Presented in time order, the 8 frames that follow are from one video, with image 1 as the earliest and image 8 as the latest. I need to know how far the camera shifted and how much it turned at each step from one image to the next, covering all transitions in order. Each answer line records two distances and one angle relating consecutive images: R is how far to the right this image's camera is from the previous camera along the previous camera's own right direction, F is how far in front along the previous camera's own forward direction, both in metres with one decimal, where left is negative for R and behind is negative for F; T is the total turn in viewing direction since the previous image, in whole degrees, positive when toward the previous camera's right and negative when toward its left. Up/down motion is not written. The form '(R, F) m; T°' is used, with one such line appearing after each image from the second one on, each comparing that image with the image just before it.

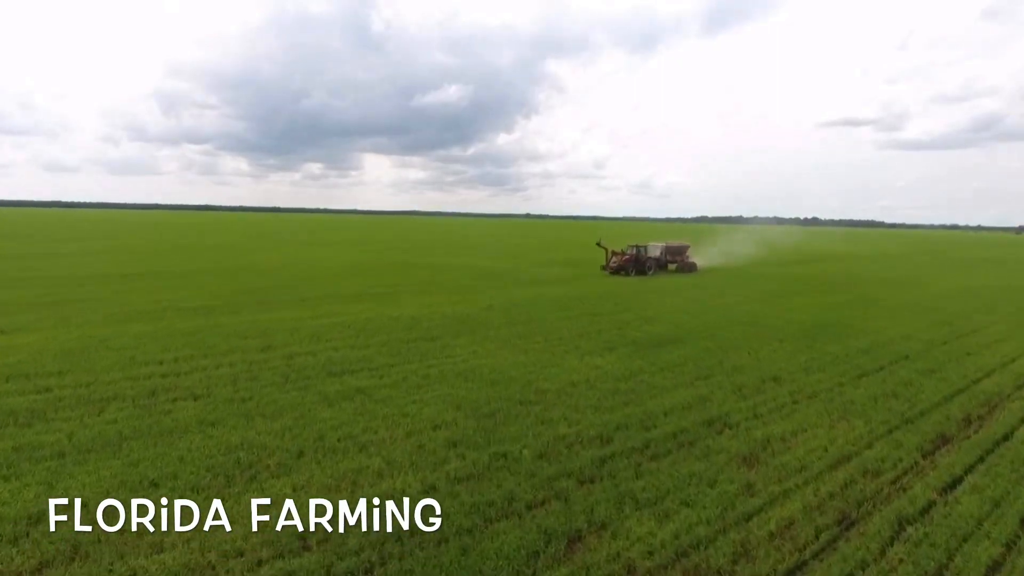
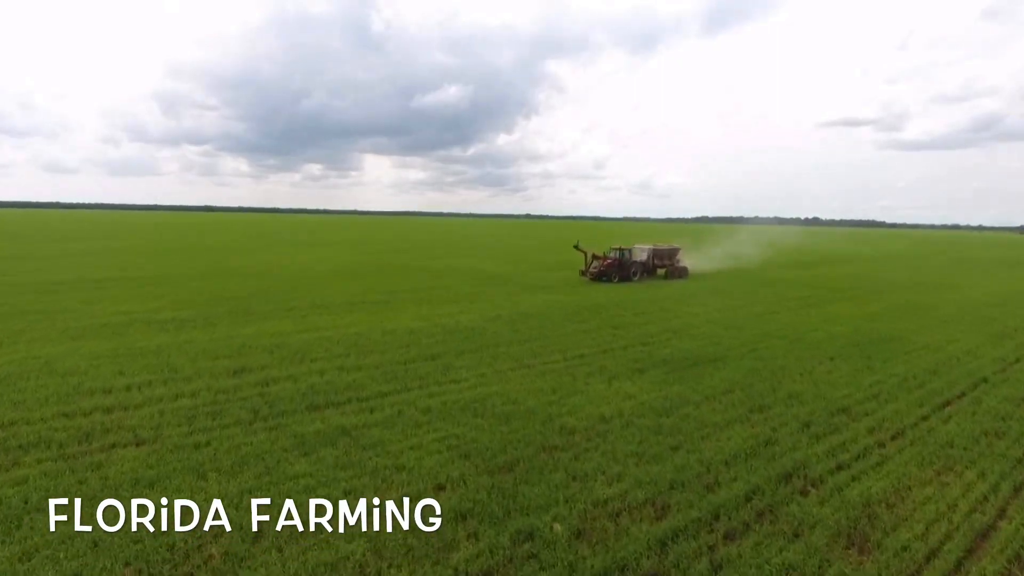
(-0.3, +2.5) m; 0°
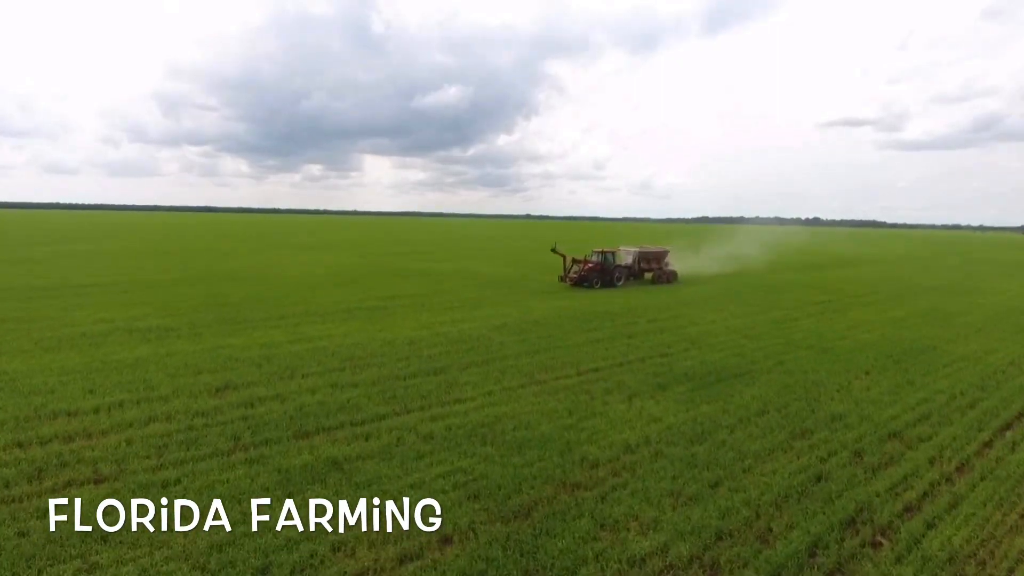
(+0.2, -1.6) m; 0°
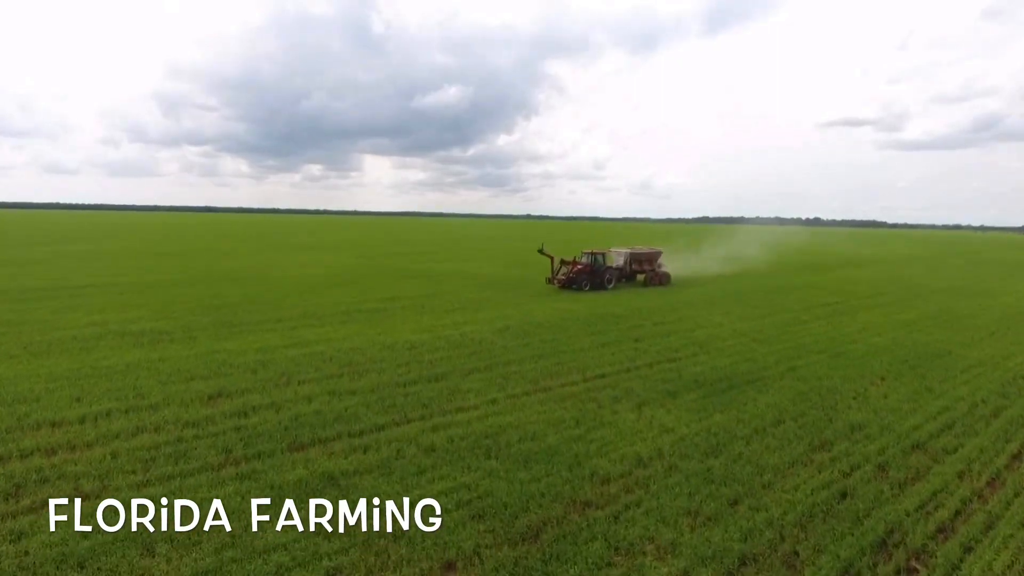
(+0.7, -1.7) m; 0°
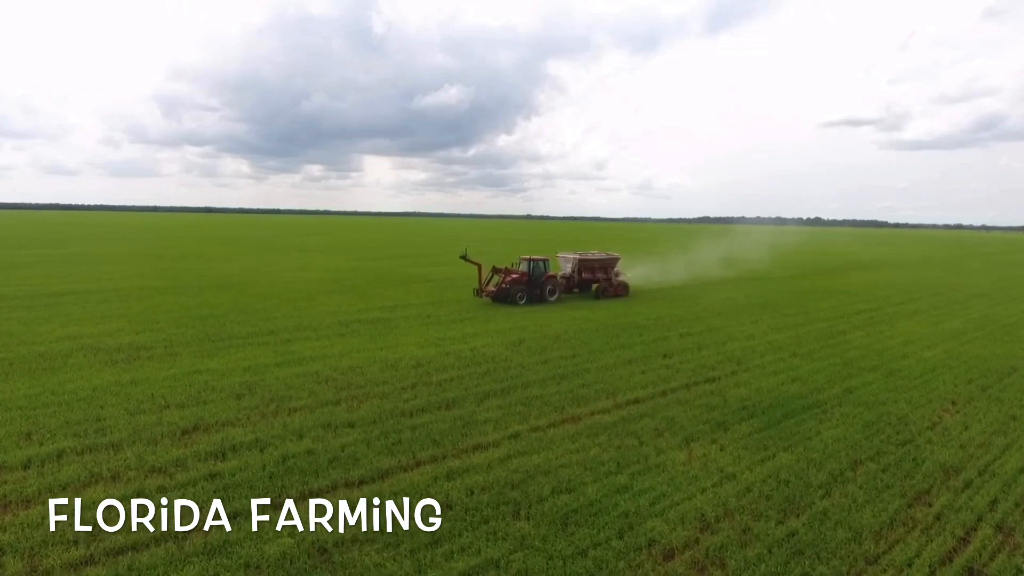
(-0.4, +1.5) m; 0°
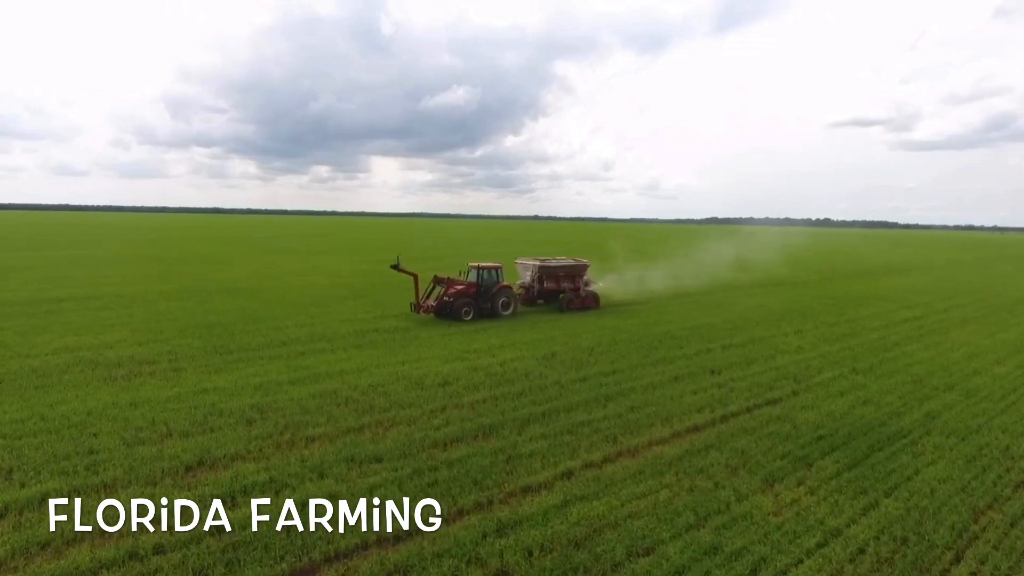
(-0.6, +1.2) m; -1°
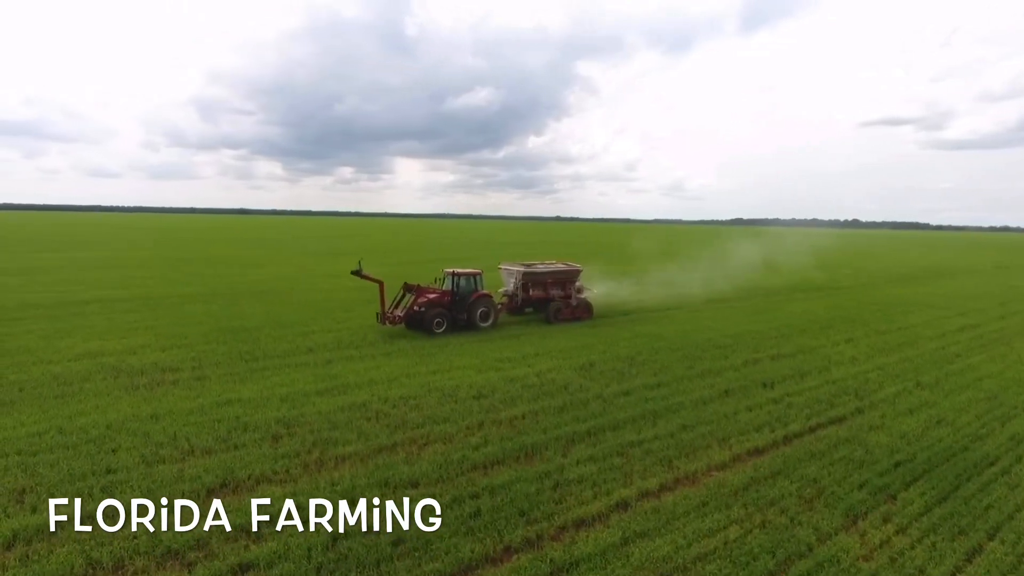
(-0.3, +0.7) m; -2°
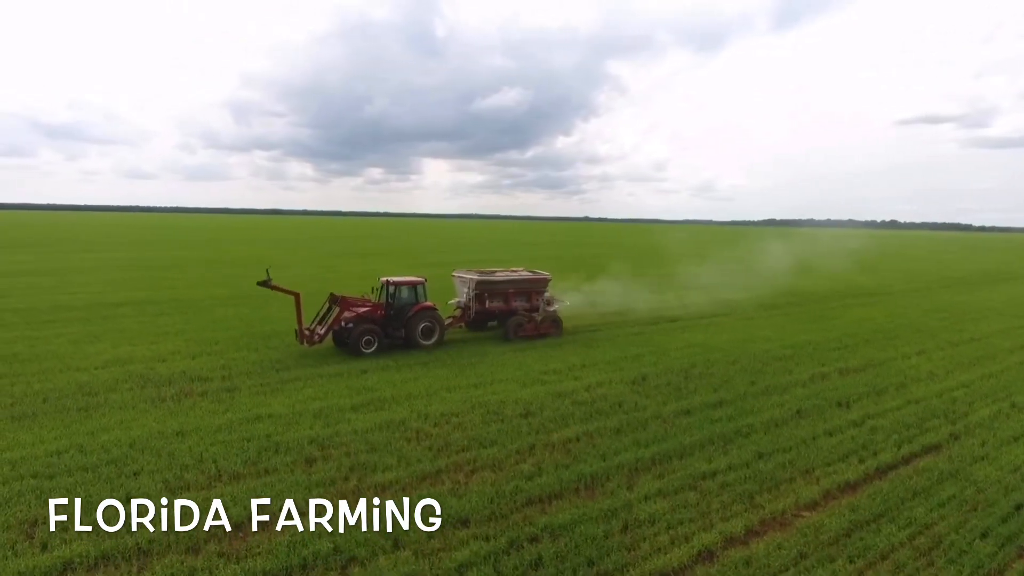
(-0.4, +0.9) m; -2°
